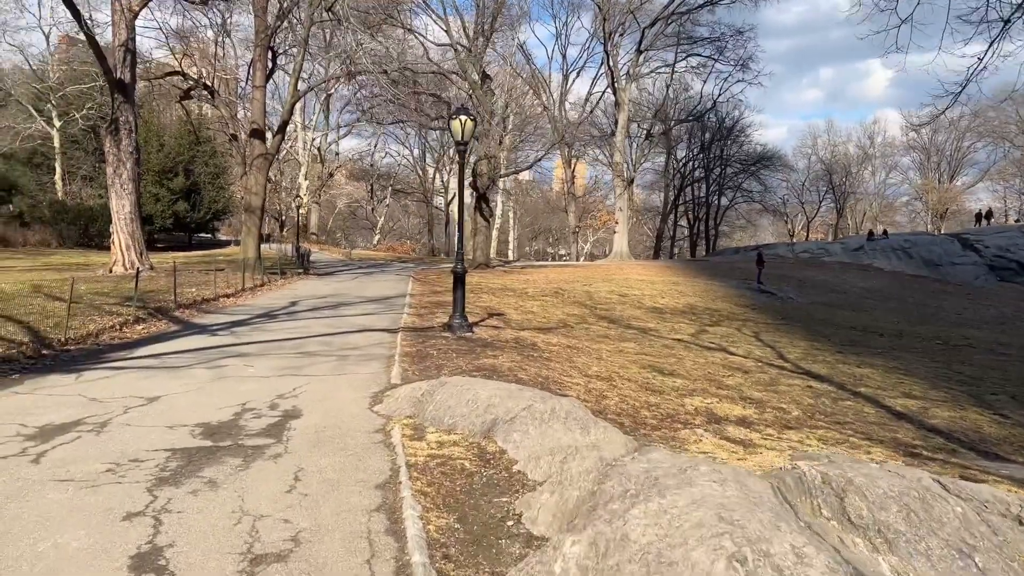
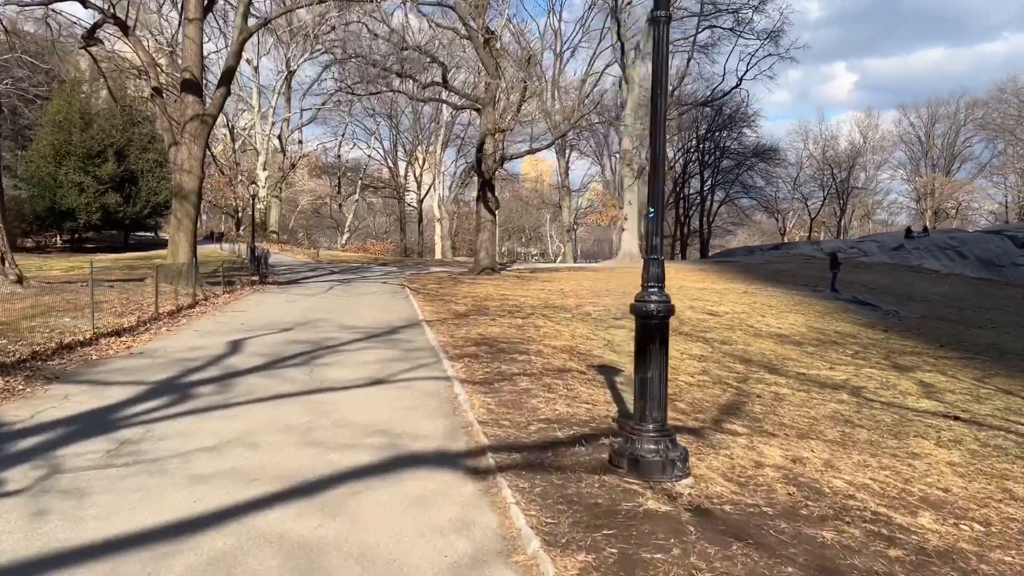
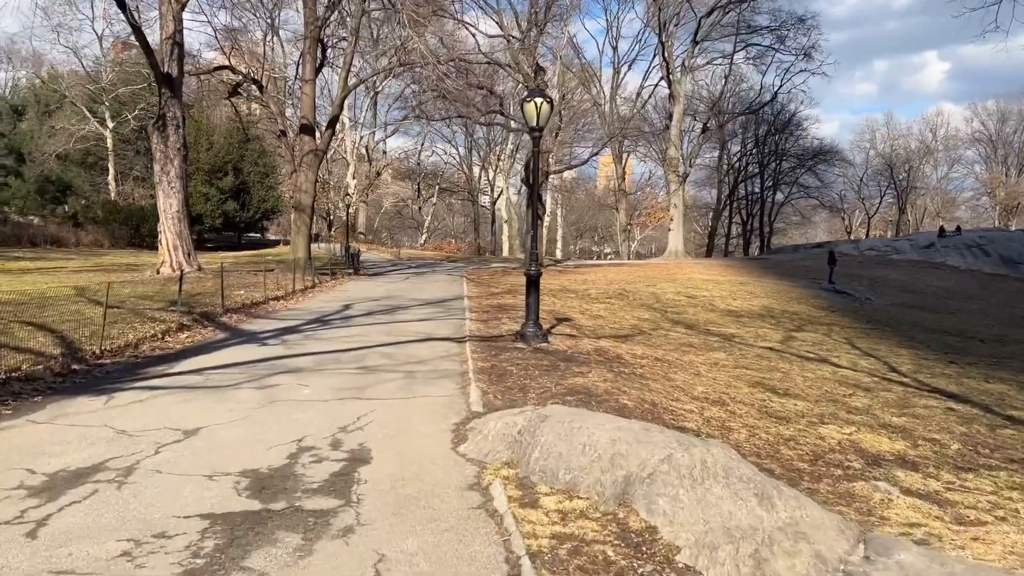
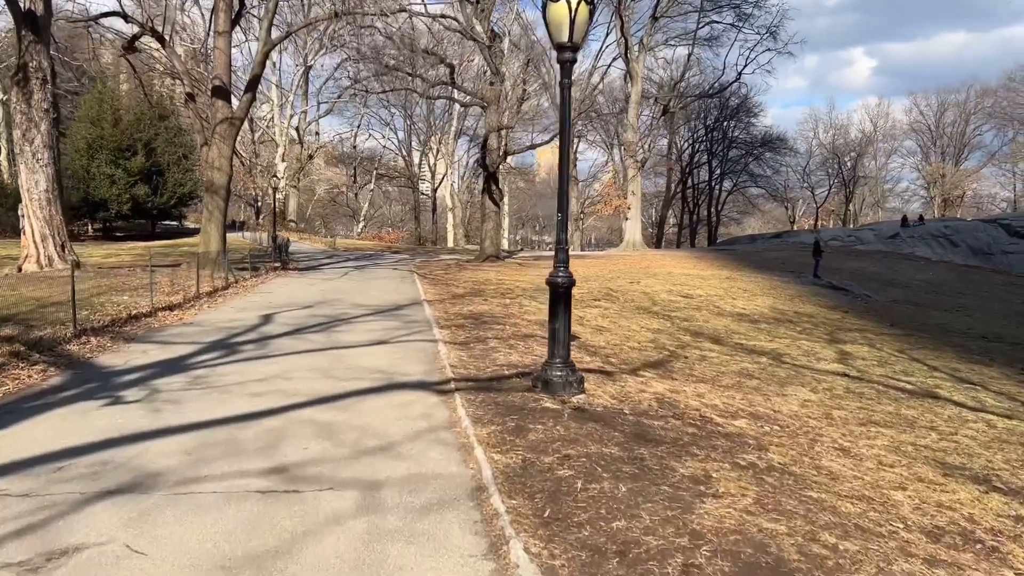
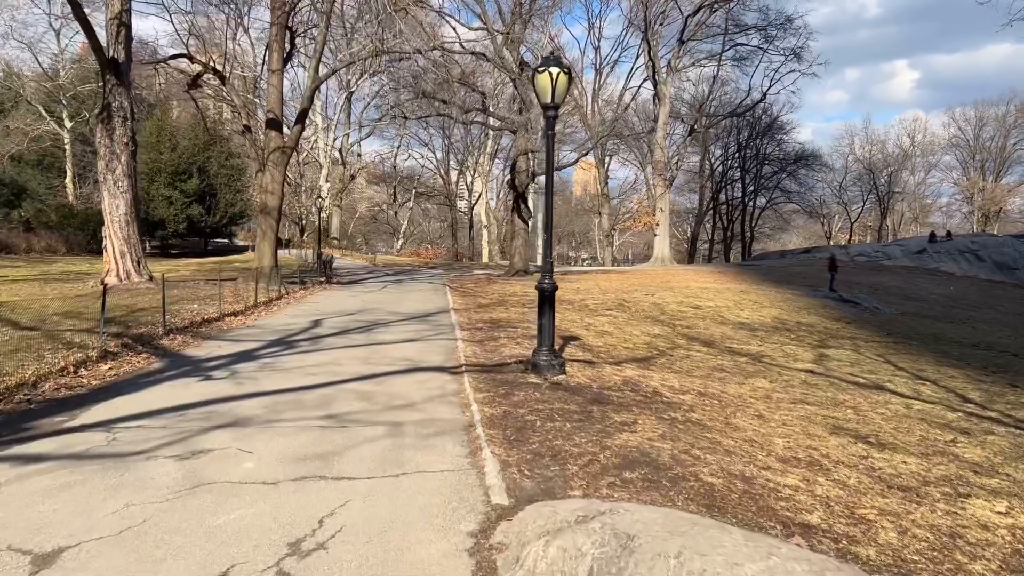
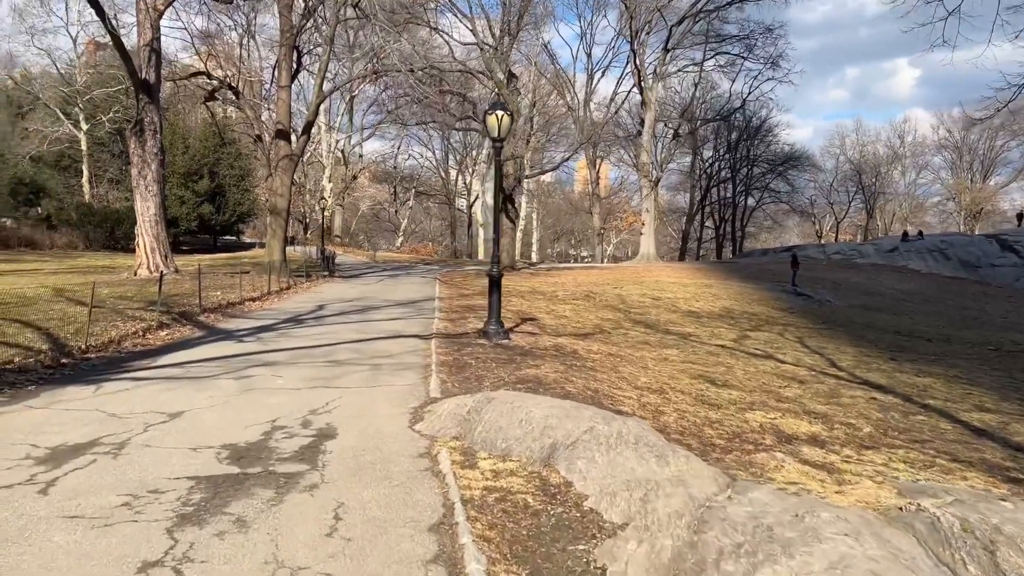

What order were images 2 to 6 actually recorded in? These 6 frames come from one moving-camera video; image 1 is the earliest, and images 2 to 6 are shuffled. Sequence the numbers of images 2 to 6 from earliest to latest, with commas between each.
6, 3, 5, 4, 2
